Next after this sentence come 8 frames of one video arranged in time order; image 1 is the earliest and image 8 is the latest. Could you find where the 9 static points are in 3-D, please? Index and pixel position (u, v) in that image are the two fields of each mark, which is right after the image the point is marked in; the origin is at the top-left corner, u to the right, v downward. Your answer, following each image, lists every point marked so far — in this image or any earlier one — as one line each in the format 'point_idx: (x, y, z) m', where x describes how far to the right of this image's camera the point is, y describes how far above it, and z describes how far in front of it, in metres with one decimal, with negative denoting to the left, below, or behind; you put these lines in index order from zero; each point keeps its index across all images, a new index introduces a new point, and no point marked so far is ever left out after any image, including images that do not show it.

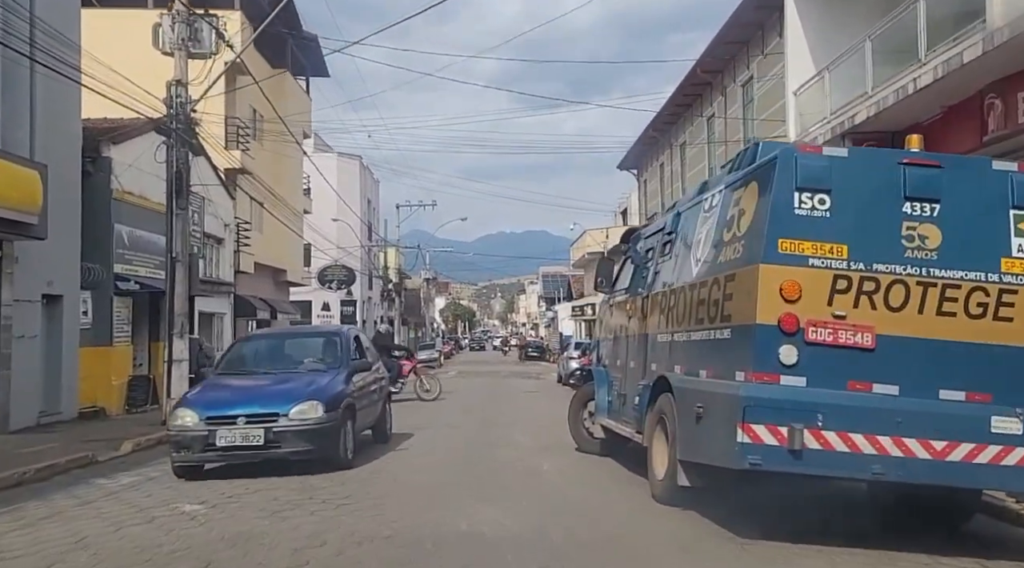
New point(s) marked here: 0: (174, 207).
0: (-6.7, +1.5, +17.7) m
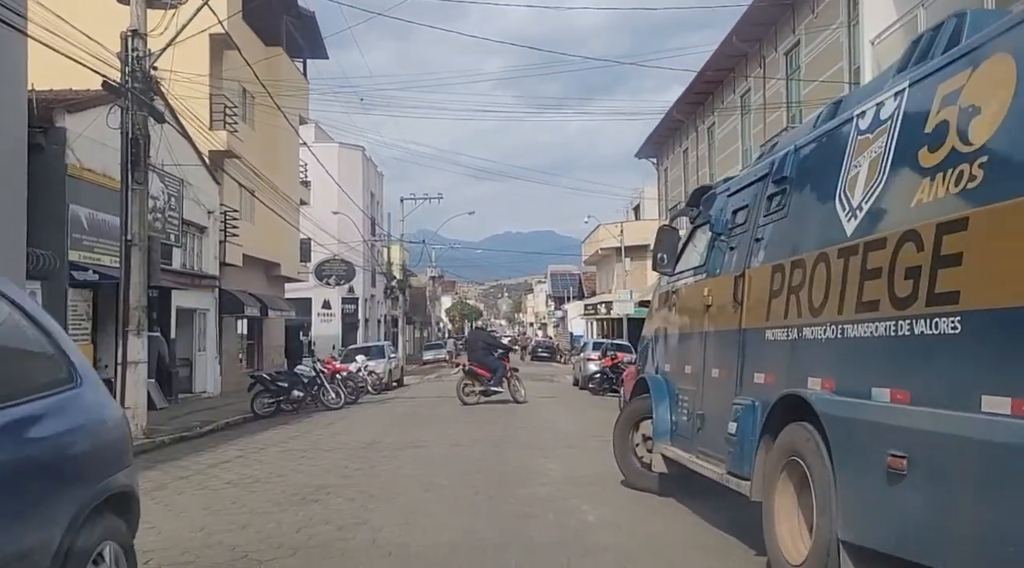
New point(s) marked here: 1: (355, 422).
0: (-6.4, +1.7, +15.0) m
1: (-3.0, -2.6, +17.3) m
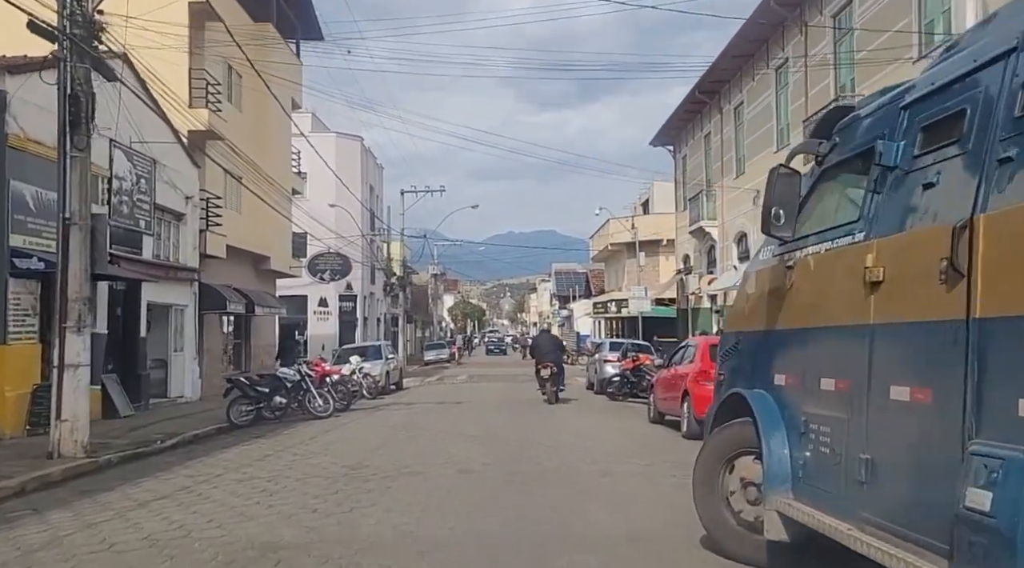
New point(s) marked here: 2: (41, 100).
0: (-6.2, +1.9, +12.5) m
1: (-2.8, -2.5, +14.7) m
2: (-8.6, +3.4, +16.3) m
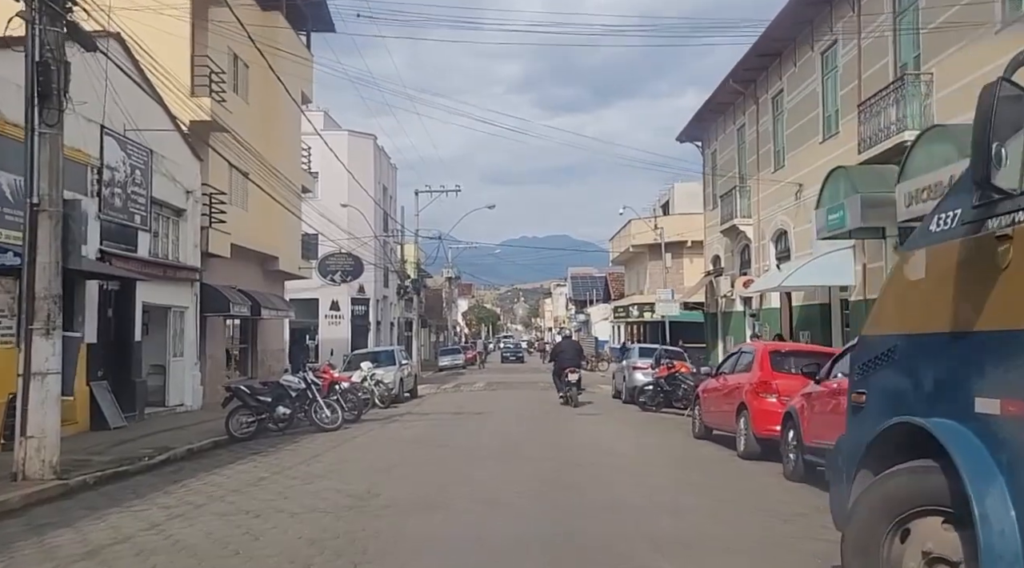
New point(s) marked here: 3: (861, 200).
0: (-5.8, +2.0, +10.9) m
1: (-2.3, -2.4, +13.0) m
2: (-8.1, +3.4, +14.8) m
3: (+6.3, +1.5, +16.2) m
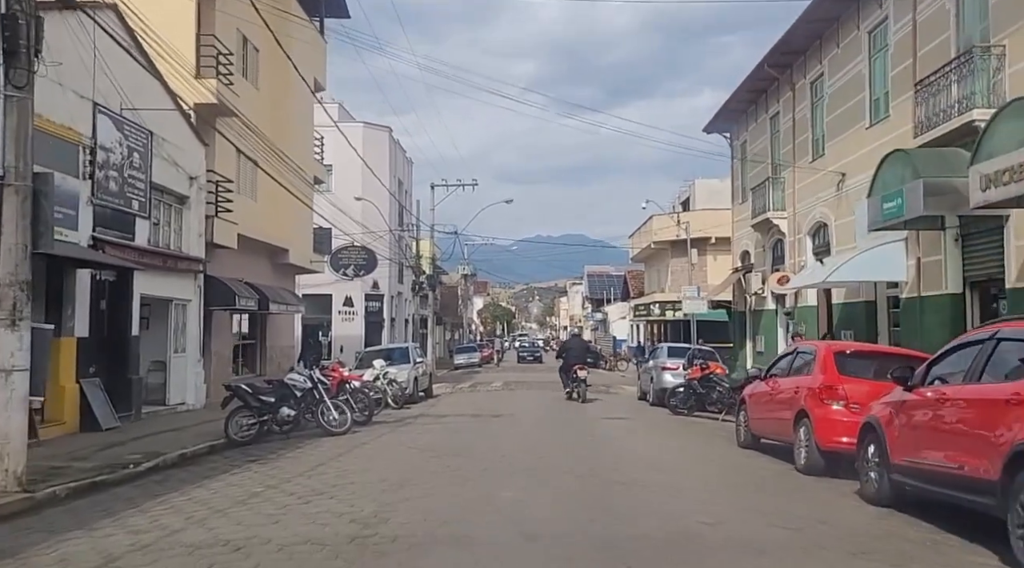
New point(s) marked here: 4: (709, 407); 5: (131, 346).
0: (-5.4, +2.1, +9.5) m
1: (-2.0, -2.3, +11.6) m
2: (-7.7, +3.6, +13.5) m
3: (+6.7, +1.6, +14.6) m
4: (+4.4, -2.7, +20.0) m
5: (-7.6, -1.2, +17.9) m
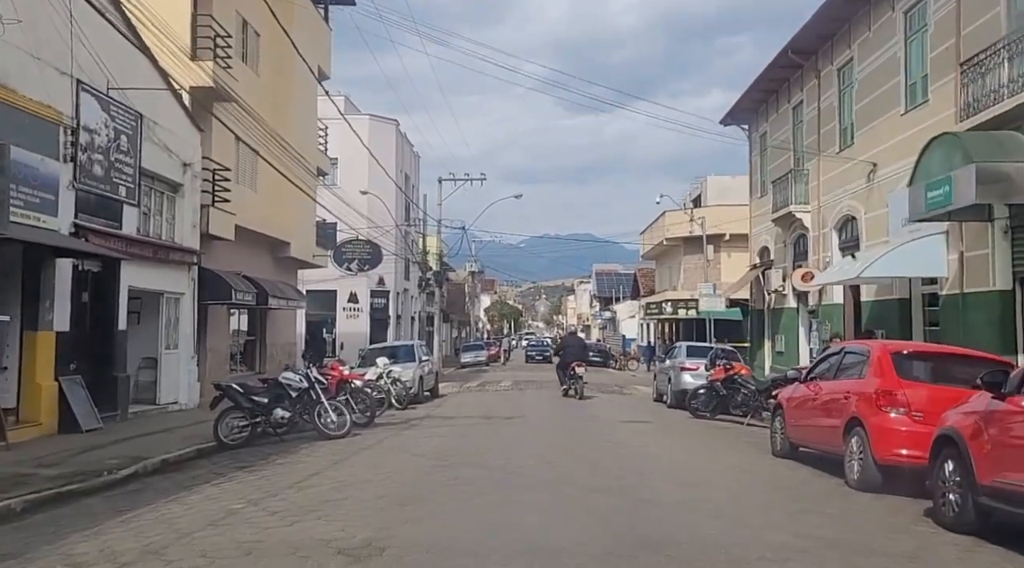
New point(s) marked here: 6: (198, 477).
0: (-5.2, +2.3, +8.4) m
1: (-1.8, -2.2, +10.5) m
2: (-7.5, +3.7, +12.3) m
3: (+6.9, +1.7, +13.4) m
4: (+4.6, -2.6, +18.8) m
5: (-7.4, -1.1, +16.8) m
6: (-3.8, -2.3, +10.8) m
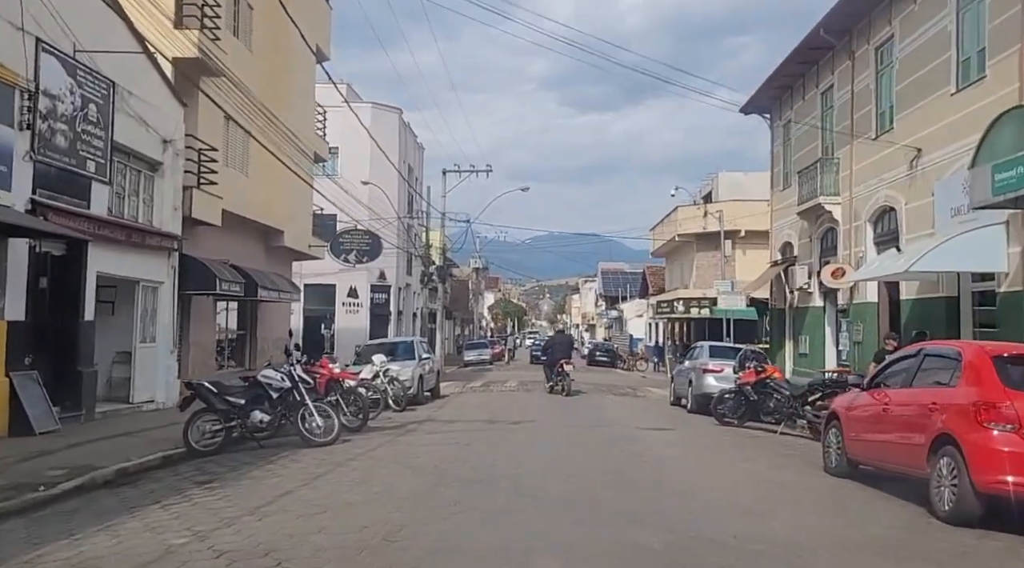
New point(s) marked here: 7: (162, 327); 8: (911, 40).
0: (-5.1, +2.5, +6.6) m
1: (-1.7, -2.0, +8.7) m
2: (-7.3, +4.0, +10.6) m
3: (+7.1, +1.8, +11.6) m
4: (+4.8, -2.5, +17.0) m
5: (-7.2, -0.8, +15.1) m
6: (-3.7, -2.1, +9.1) m
7: (-7.3, -0.9, +18.6) m
8: (+8.8, +5.4, +19.9) m
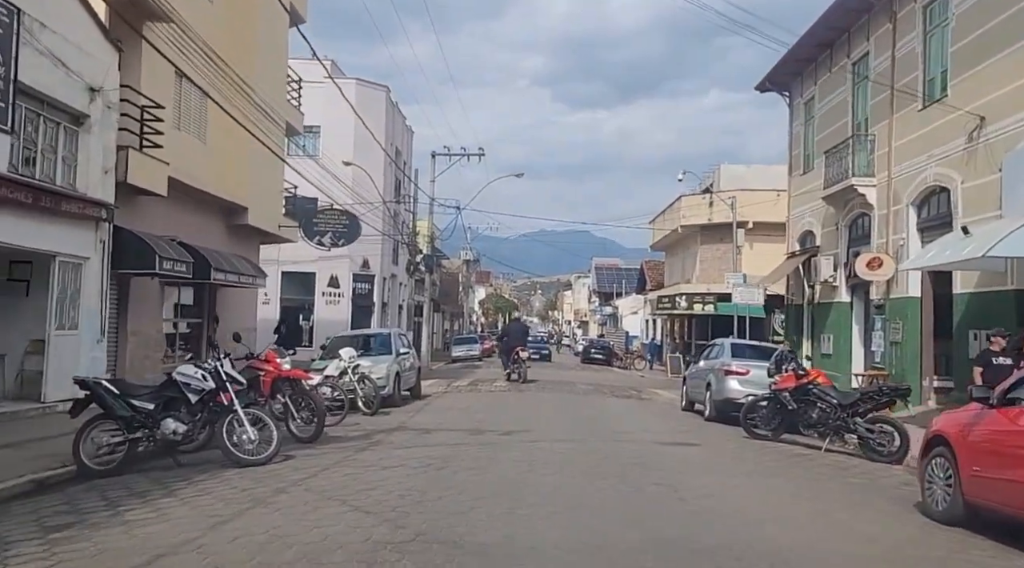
0: (-5.1, +2.8, +3.7) m
1: (-1.7, -1.7, +5.8) m
2: (-7.3, +4.4, +7.6) m
3: (+7.1, +1.9, +8.7) m
4: (+4.6, -2.3, +14.1) m
5: (-7.4, -0.4, +12.1) m
6: (-3.8, -1.8, +6.1) m
7: (-7.4, -0.5, +15.7) m
8: (+8.7, +5.6, +17.0) m
